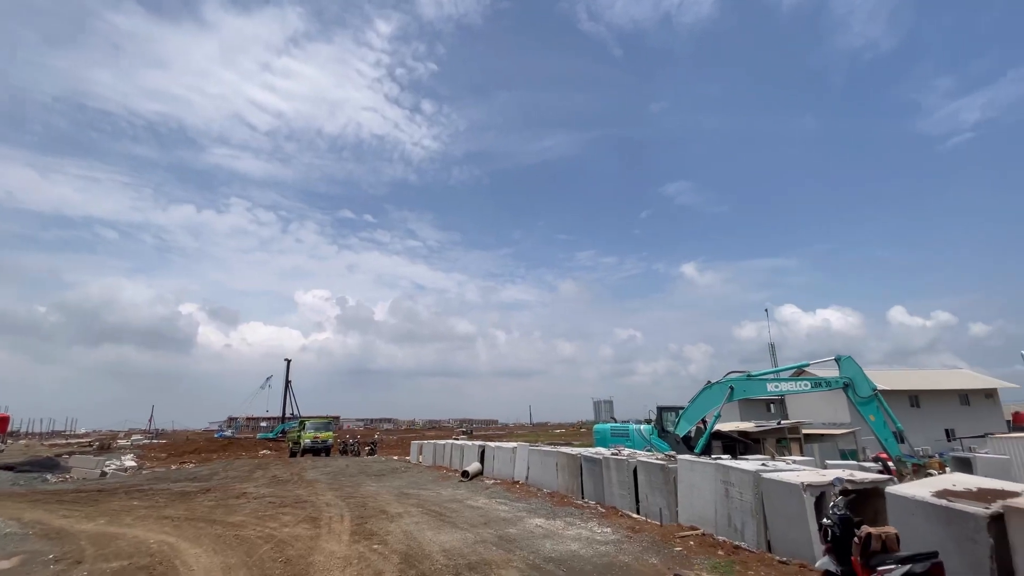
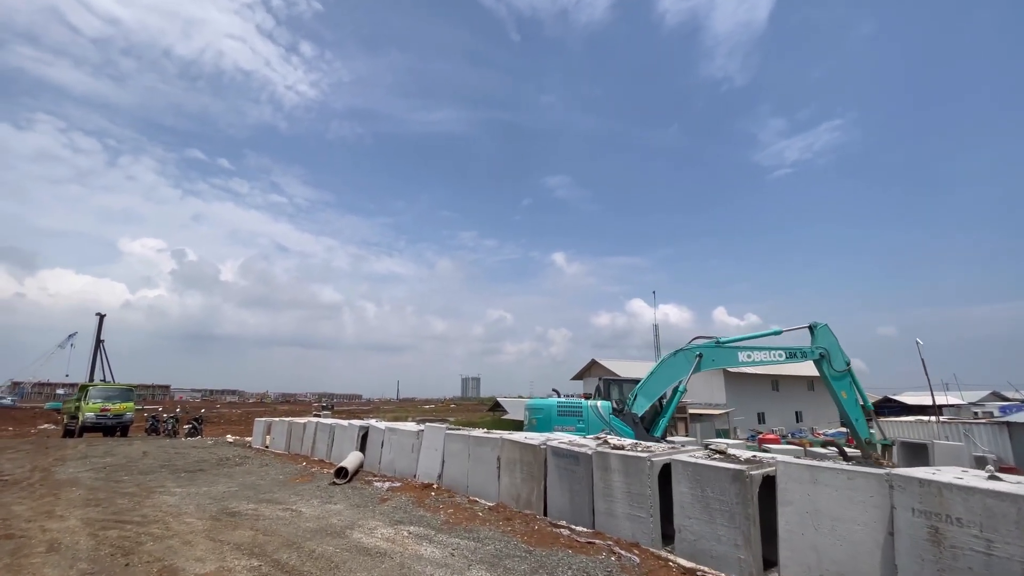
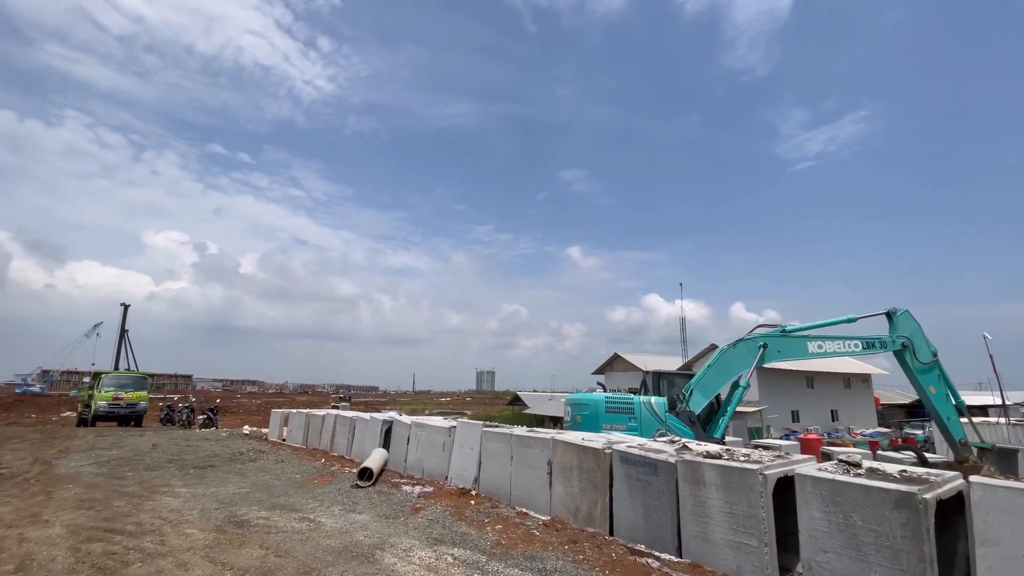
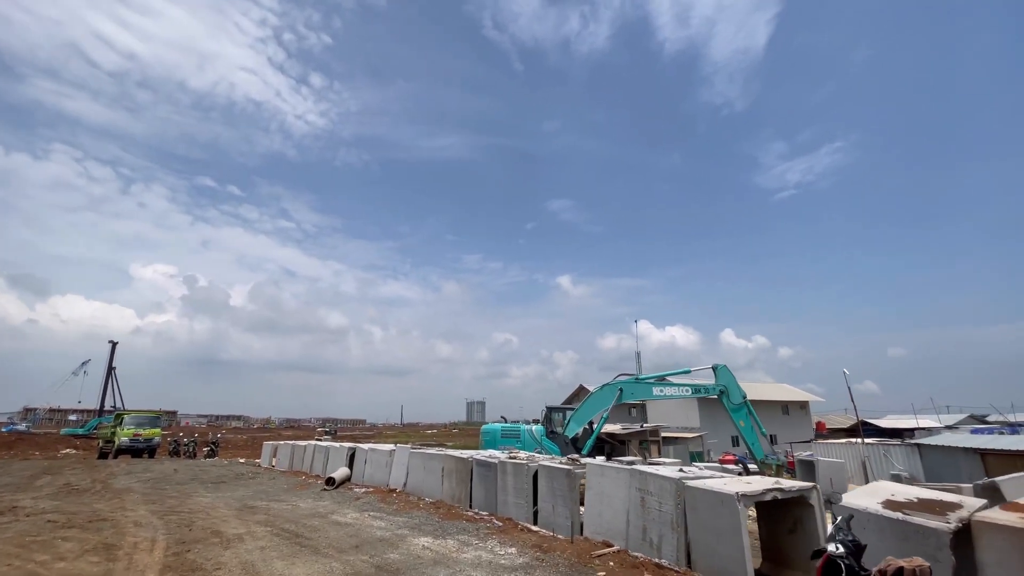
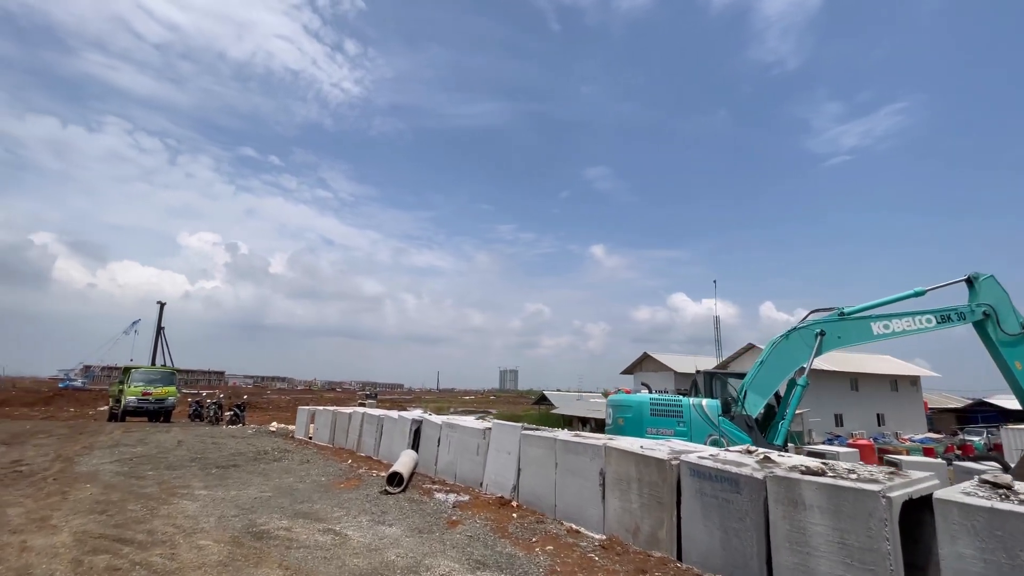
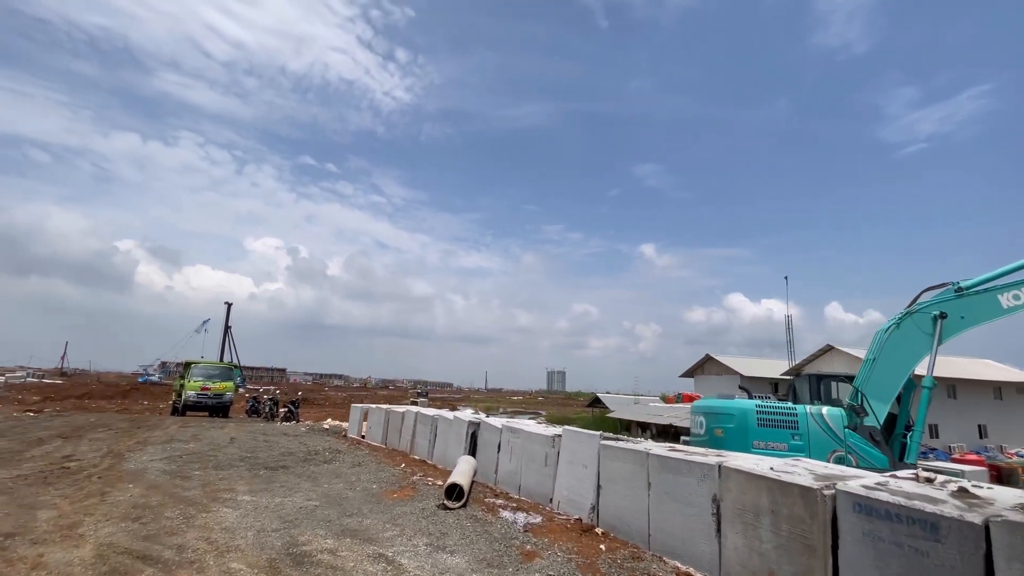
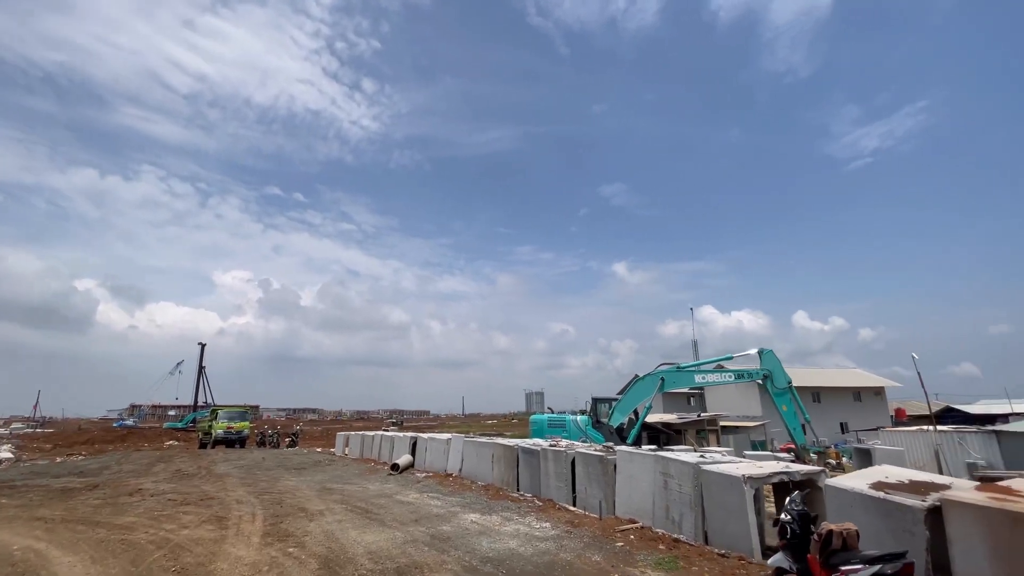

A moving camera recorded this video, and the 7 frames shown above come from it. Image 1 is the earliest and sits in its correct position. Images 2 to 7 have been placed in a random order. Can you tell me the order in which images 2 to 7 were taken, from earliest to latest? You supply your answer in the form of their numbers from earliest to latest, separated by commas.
7, 4, 2, 3, 5, 6
